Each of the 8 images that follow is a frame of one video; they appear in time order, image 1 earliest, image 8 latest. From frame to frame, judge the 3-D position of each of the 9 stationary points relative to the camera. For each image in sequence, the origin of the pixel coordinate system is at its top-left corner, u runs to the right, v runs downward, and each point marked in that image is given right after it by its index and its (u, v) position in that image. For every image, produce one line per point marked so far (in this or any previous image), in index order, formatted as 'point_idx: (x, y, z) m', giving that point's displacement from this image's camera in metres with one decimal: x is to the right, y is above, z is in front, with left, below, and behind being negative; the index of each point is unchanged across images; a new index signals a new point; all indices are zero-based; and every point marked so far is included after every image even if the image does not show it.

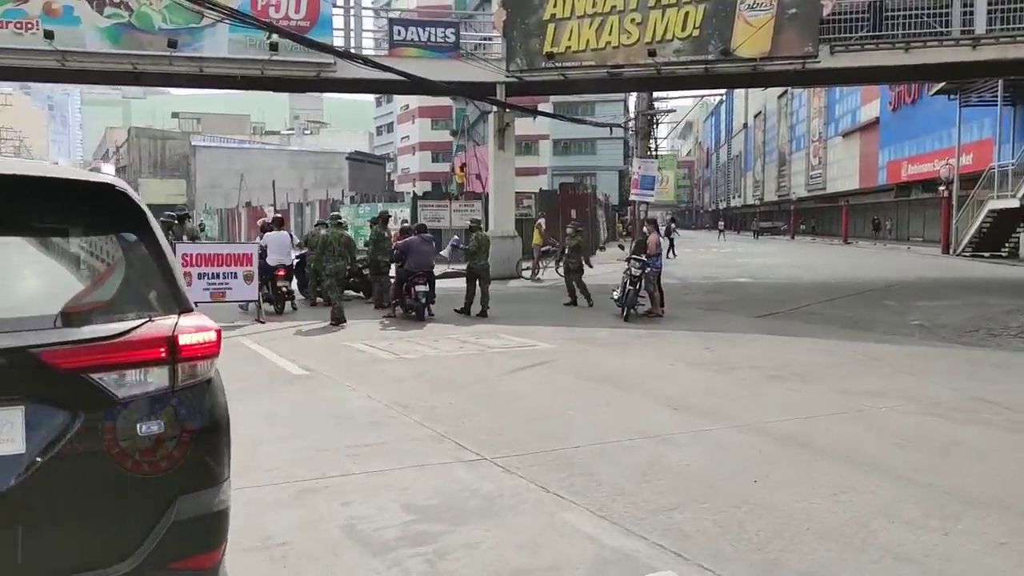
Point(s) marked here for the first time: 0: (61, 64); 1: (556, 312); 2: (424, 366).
0: (-9.8, +4.9, +19.4) m
1: (+0.7, -0.4, +14.7) m
2: (-0.9, -0.8, +9.0) m
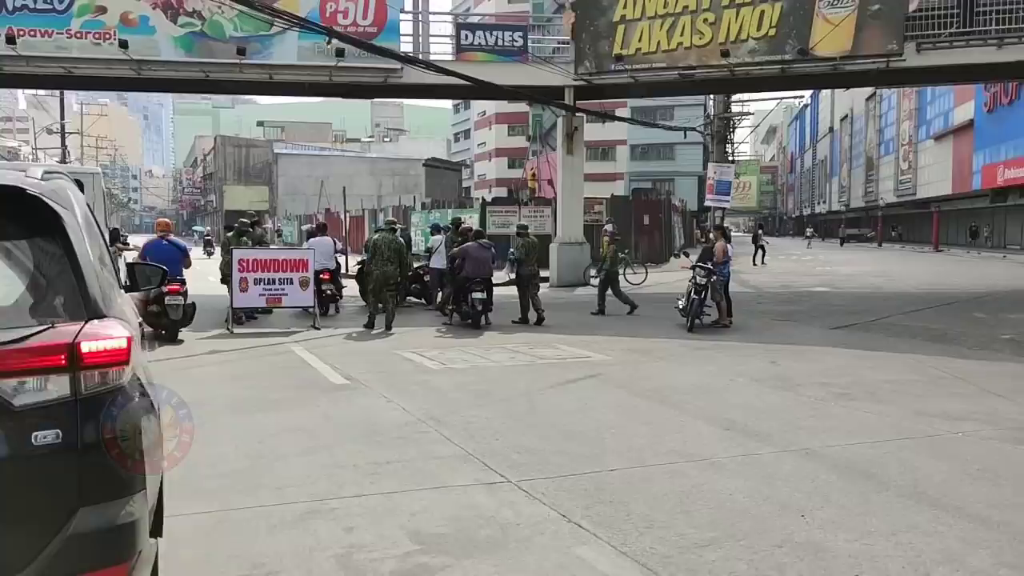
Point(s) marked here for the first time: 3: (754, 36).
0: (-8.4, +4.8, +19.9) m
1: (+1.7, -0.5, +14.2) m
2: (-0.4, -0.9, +8.7) m
3: (+5.3, +5.5, +19.5) m
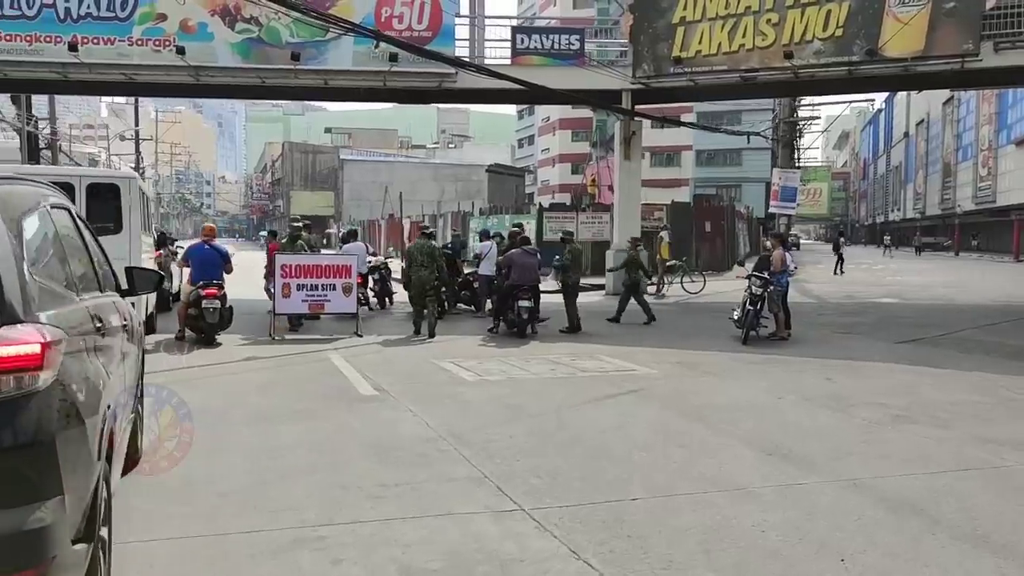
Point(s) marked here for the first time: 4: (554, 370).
0: (-7.1, +4.7, +20.1) m
1: (+2.4, -0.7, +13.7) m
2: (-0.1, -1.0, +8.3) m
3: (+6.5, +5.3, +18.8) m
4: (+0.5, -0.9, +9.6) m
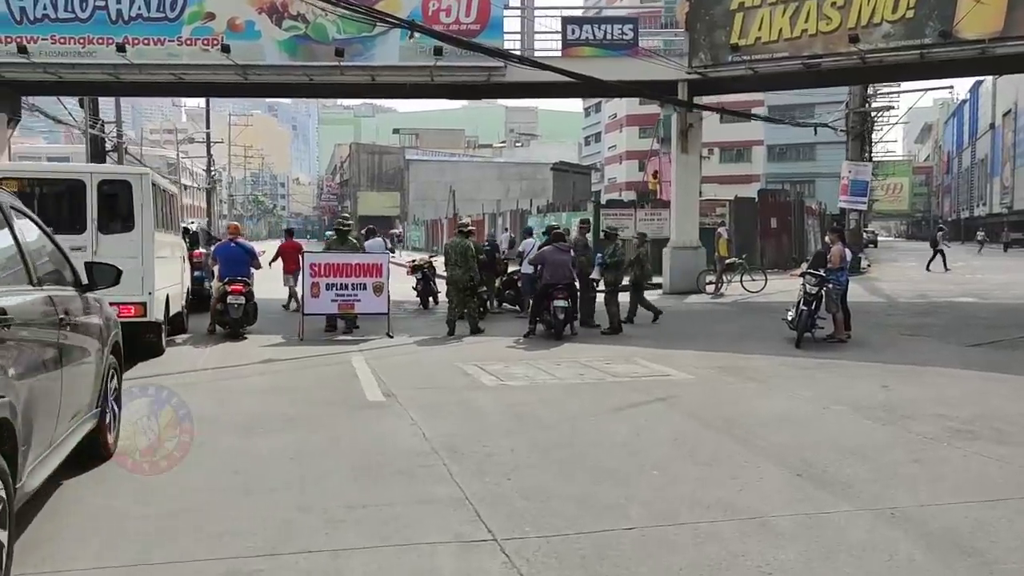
0: (-6.0, +4.7, +20.0) m
1: (+3.0, -0.7, +12.9) m
2: (+0.1, -0.9, +7.7) m
3: (+7.5, +5.3, +17.7) m
4: (+0.7, -0.9, +9.0) m
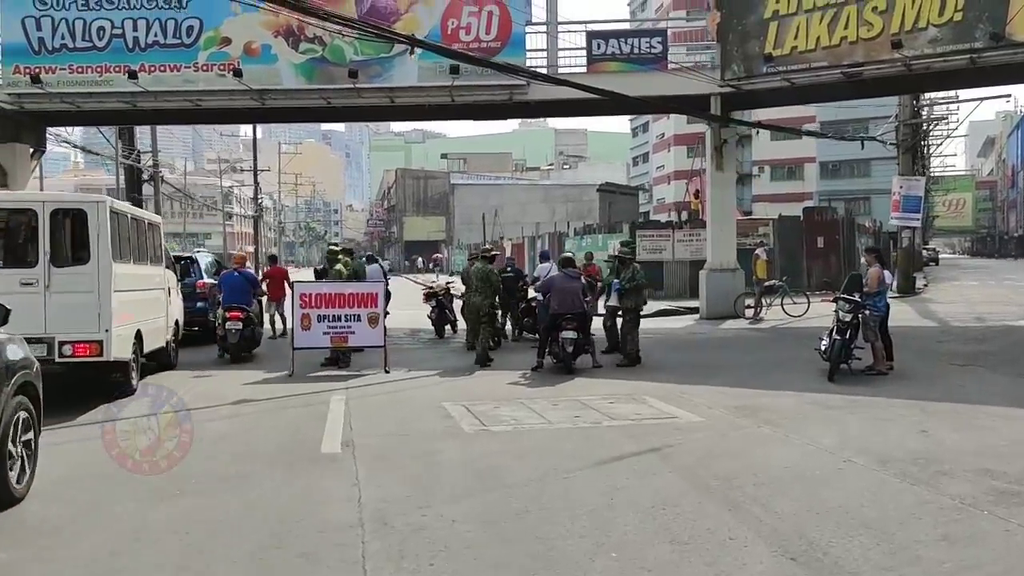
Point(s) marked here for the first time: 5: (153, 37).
0: (-5.5, +4.1, +19.6) m
1: (+3.1, -1.0, +11.8) m
2: (-0.1, -1.2, +6.8) m
3: (+7.8, +4.9, +16.4) m
4: (+0.6, -1.2, +8.0) m
5: (-7.7, +5.4, +19.2) m
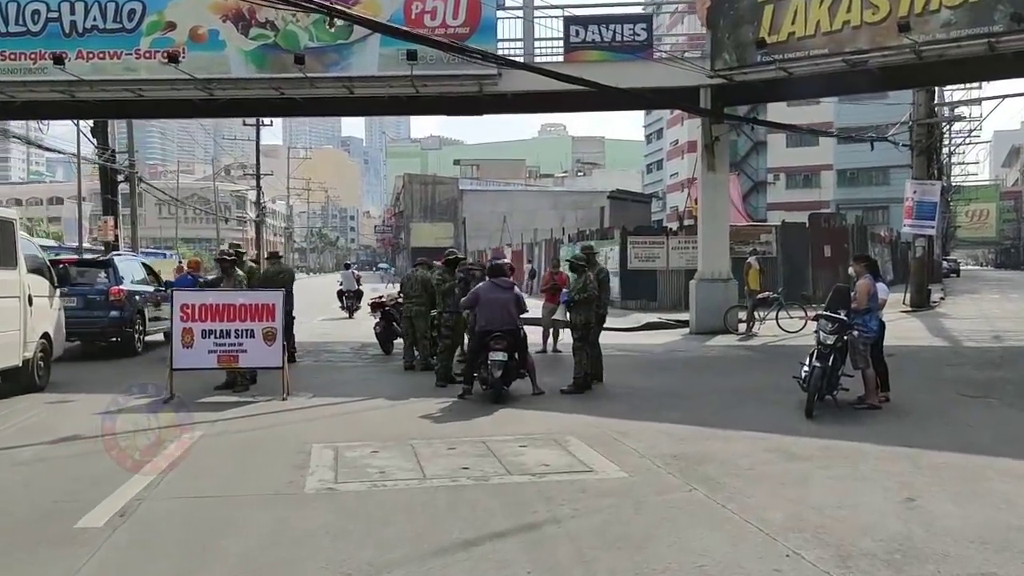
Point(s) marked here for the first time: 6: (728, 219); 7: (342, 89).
0: (-6.1, +3.9, +18.0) m
1: (+2.3, -1.2, +10.0) m
2: (-1.0, -1.3, +5.0) m
3: (+7.1, +4.7, +14.6) m
4: (-0.3, -1.3, +6.2) m
5: (-8.4, +5.3, +17.7) m
6: (+4.5, +1.4, +18.5) m
7: (-3.4, +4.0, +18.0) m
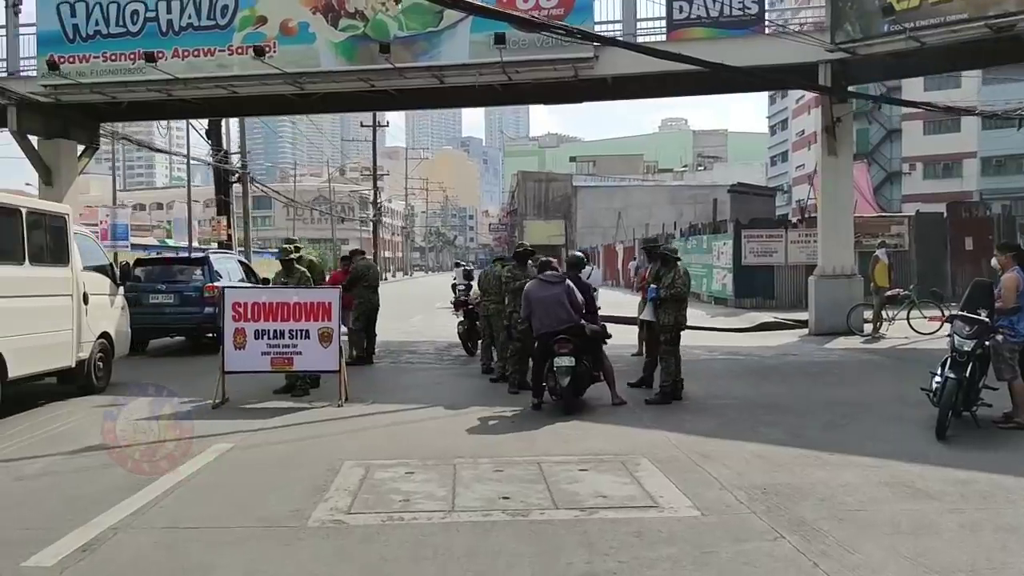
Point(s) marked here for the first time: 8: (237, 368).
0: (-4.2, +4.0, +17.7) m
1: (+3.0, -1.1, +8.6) m
2: (-0.9, -1.3, +4.2) m
3: (+8.4, +4.7, +12.5) m
4: (0.0, -1.2, +5.3) m
5: (-6.5, +5.3, +17.7) m
6: (+6.3, +1.5, +16.8) m
7: (-1.5, +4.1, +17.3) m
8: (-2.7, -0.8, +8.7) m
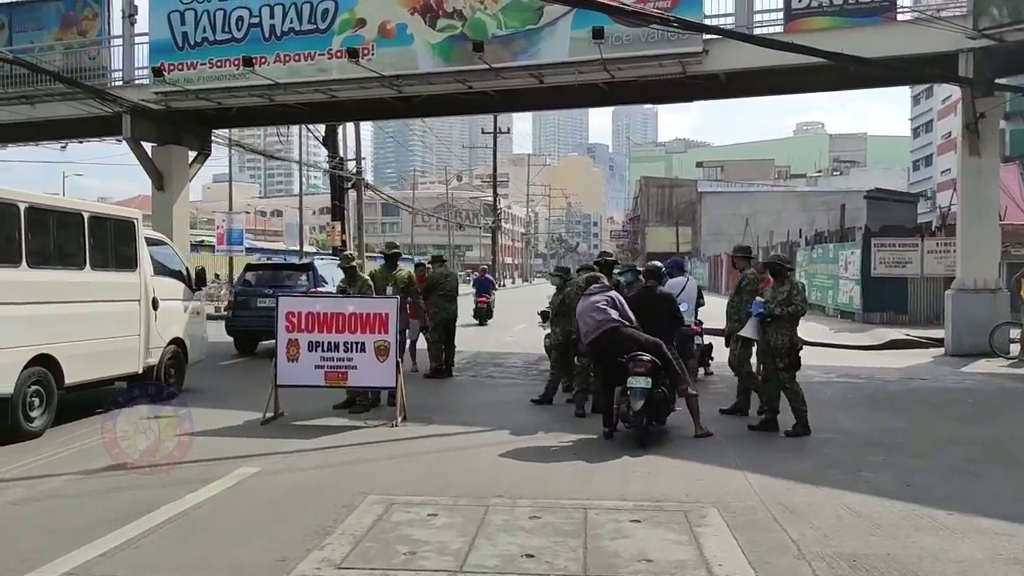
0: (-2.2, +3.8, +17.3) m
1: (+3.6, -1.3, +7.3) m
2: (-0.9, -1.3, +3.4) m
3: (+9.6, +4.5, +10.4) m
4: (+0.1, -1.3, +4.4) m
5: (-4.4, +5.2, +17.6) m
6: (+8.1, +1.2, +14.9) m
7: (+0.4, +3.9, +16.6) m
8: (-2.0, -0.9, +8.2) m
